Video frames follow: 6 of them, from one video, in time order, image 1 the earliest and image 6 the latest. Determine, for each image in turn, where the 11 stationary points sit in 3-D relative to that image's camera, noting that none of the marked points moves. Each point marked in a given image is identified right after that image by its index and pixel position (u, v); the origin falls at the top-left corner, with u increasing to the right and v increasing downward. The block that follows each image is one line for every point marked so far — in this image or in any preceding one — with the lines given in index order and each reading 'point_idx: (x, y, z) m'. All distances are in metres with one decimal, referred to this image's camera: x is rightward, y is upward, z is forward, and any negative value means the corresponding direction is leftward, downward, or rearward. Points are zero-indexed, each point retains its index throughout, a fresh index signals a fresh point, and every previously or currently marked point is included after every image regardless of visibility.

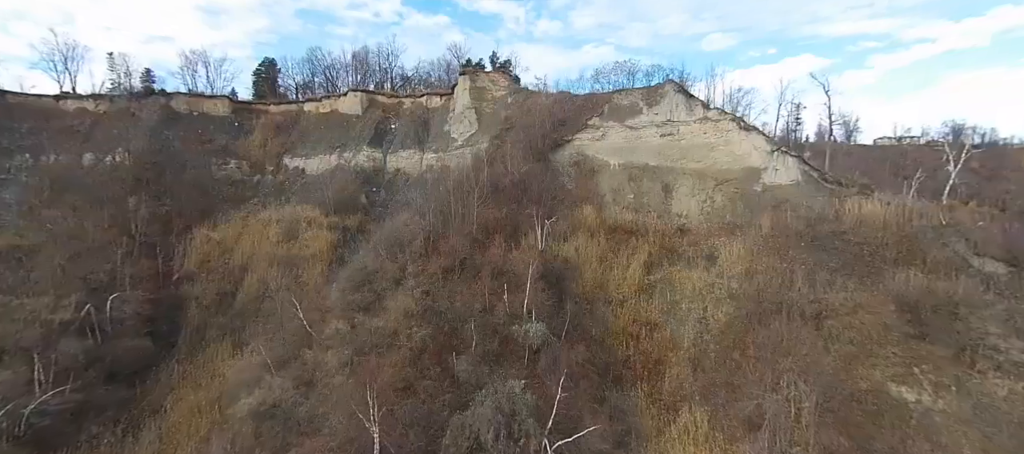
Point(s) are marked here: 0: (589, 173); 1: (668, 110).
0: (+2.6, +1.9, +16.8) m
1: (+5.4, +4.1, +16.8) m
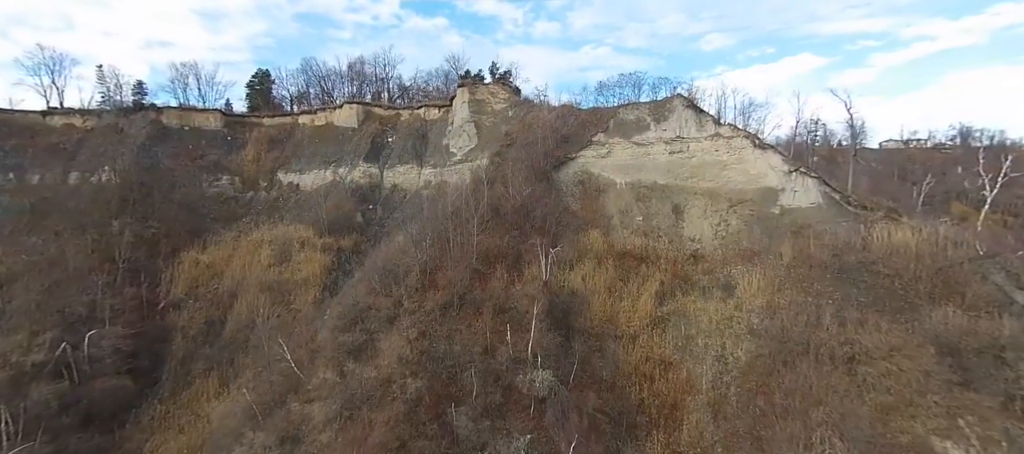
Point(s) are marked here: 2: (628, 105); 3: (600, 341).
0: (+2.7, +1.1, +15.9) m
1: (+5.5, +3.3, +15.9) m
2: (+4.2, +4.4, +17.3) m
3: (+2.1, -2.7, +11.3) m
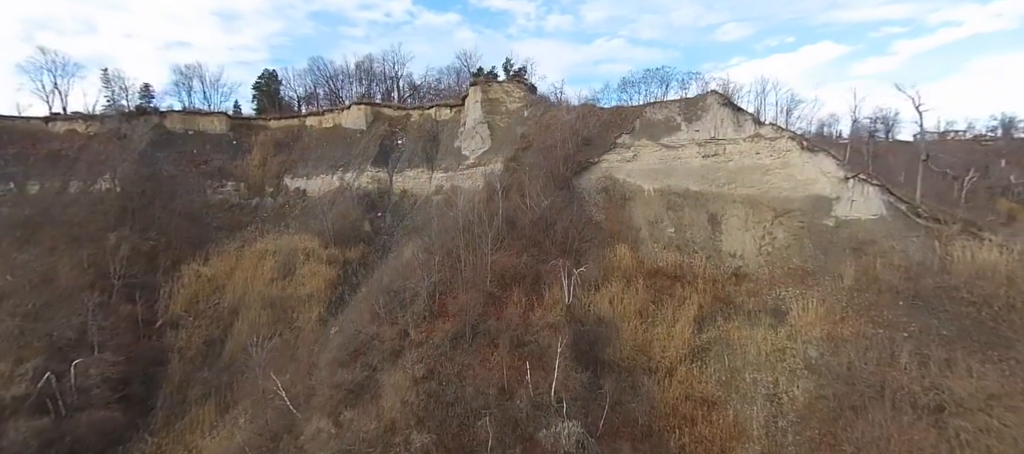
0: (+3.2, +0.8, +14.5) m
1: (+6.0, +3.0, +14.4) m
2: (+4.7, +4.1, +15.8) m
3: (+2.5, -3.1, +9.9) m
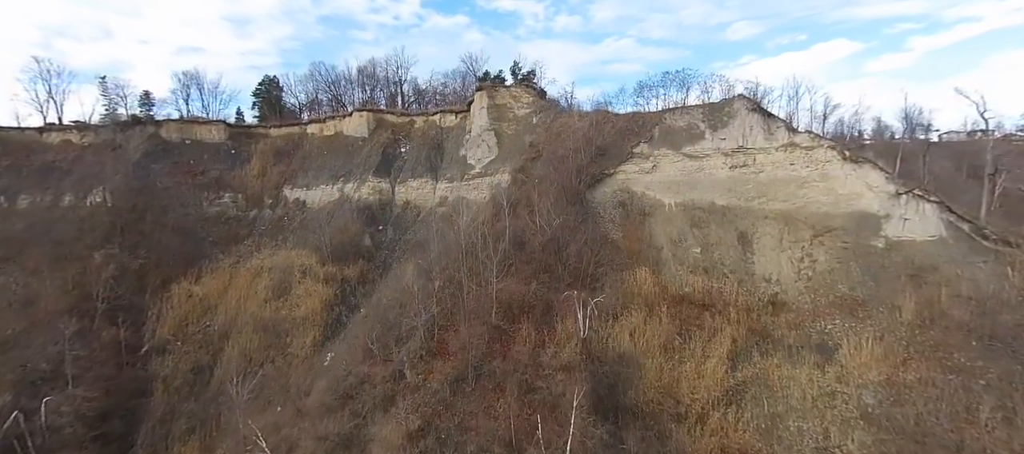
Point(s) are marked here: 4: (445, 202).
0: (+3.5, +0.3, +13.2) m
1: (+6.2, +2.5, +13.1) m
2: (+5.0, +3.6, +14.5) m
3: (+2.6, -3.6, +8.6) m
4: (-2.7, +1.1, +19.4) m
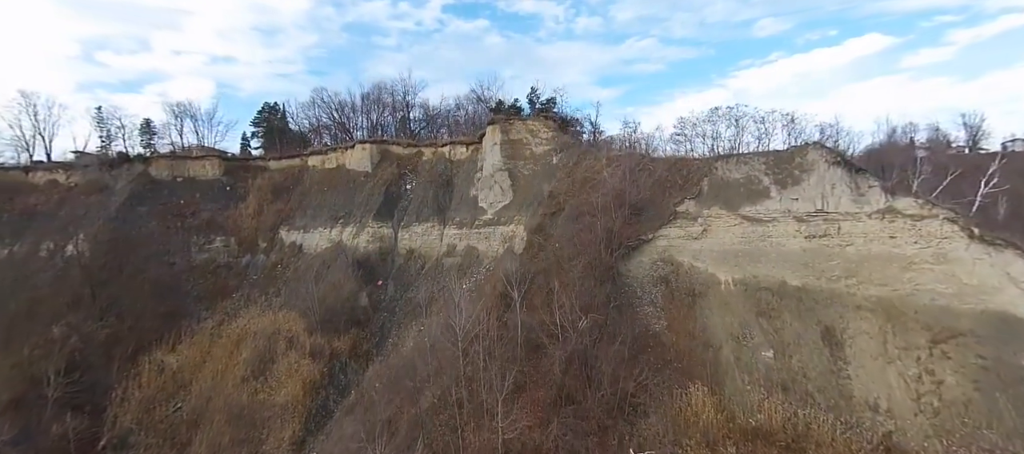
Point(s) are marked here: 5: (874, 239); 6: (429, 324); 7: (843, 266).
0: (+3.8, -1.6, +10.5) m
1: (+6.5, +0.7, +10.2) m
2: (+5.3, +1.7, +11.7) m
3: (+2.8, -5.4, +5.9) m
4: (-2.1, -0.9, +16.9) m
5: (+7.2, -0.3, +9.5) m
6: (-2.4, -2.7, +13.6) m
7: (+6.7, -0.8, +9.7) m
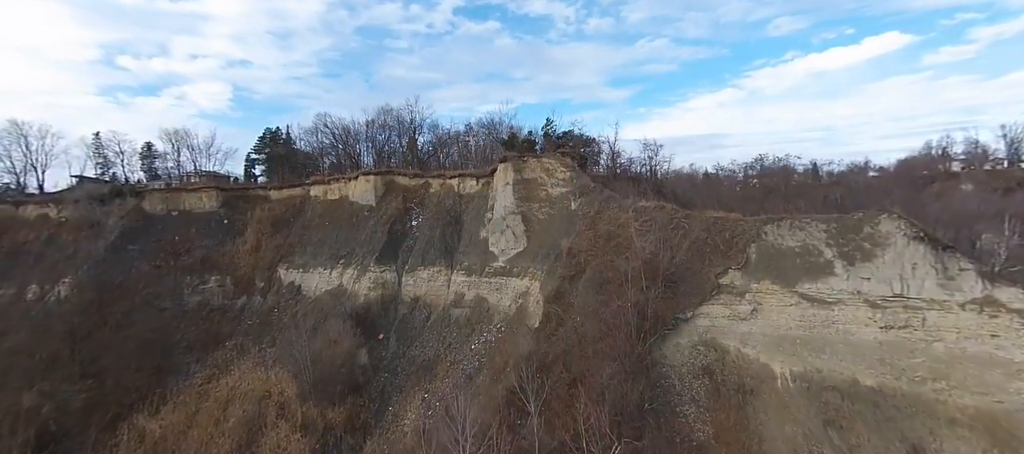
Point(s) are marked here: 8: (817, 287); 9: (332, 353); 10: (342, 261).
0: (+4.1, -3.2, +8.8) m
1: (+6.8, -0.9, +8.5) m
2: (+5.6, +0.2, +10.0) m
3: (+3.0, -7.0, +4.3) m
4: (-1.6, -2.5, +15.4) m
5: (+7.5, -1.8, +7.8) m
6: (-2.0, -4.3, +12.1) m
7: (+7.0, -2.4, +8.0) m
8: (+5.8, -1.2, +9.1) m
9: (-5.5, -3.9, +14.8) m
10: (-6.6, -1.3, +18.6) m
